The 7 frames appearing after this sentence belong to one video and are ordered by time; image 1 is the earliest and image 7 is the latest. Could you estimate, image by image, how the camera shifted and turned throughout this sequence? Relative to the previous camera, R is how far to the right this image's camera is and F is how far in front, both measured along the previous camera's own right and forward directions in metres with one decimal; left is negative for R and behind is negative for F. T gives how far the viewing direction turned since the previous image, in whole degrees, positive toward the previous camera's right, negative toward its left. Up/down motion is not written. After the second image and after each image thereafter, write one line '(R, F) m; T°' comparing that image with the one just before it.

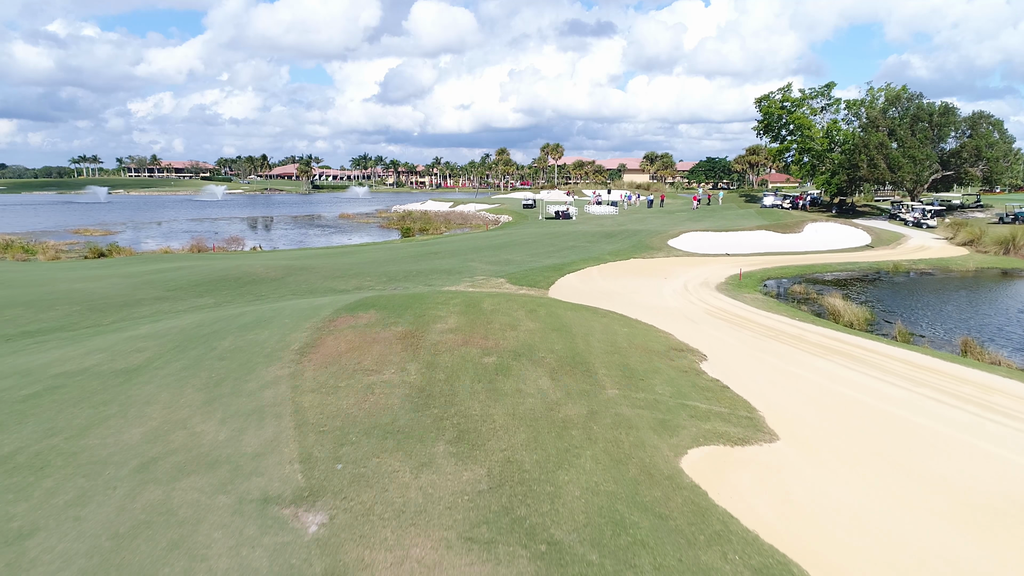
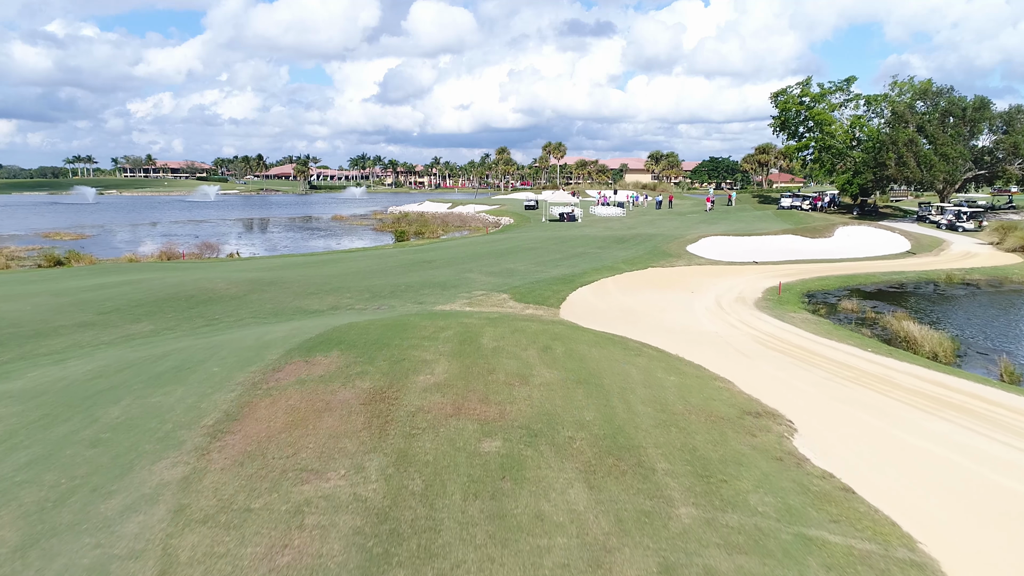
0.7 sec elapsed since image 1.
(-0.2, +3.2) m; 0°
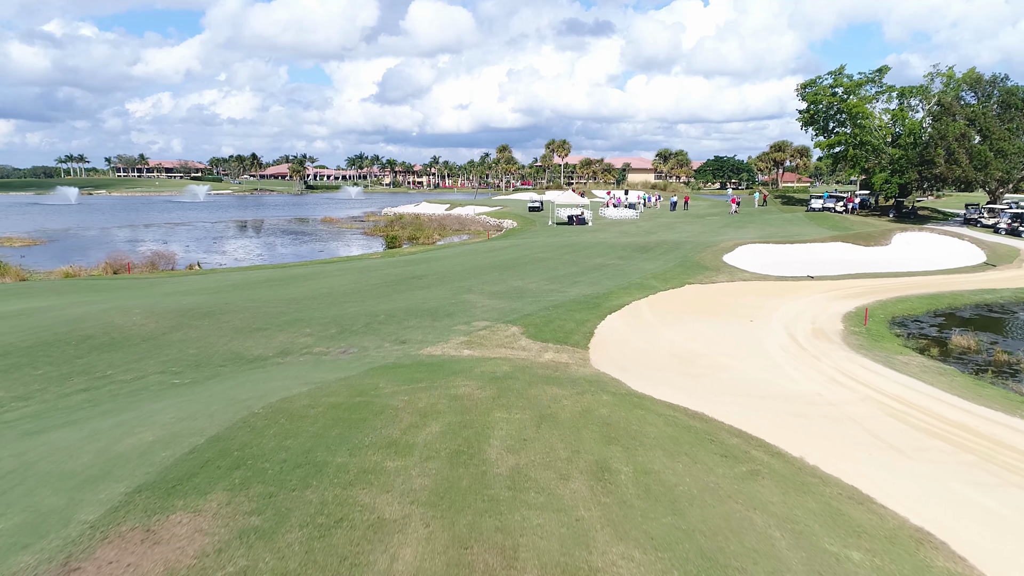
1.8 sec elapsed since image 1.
(-0.3, +4.6) m; 0°
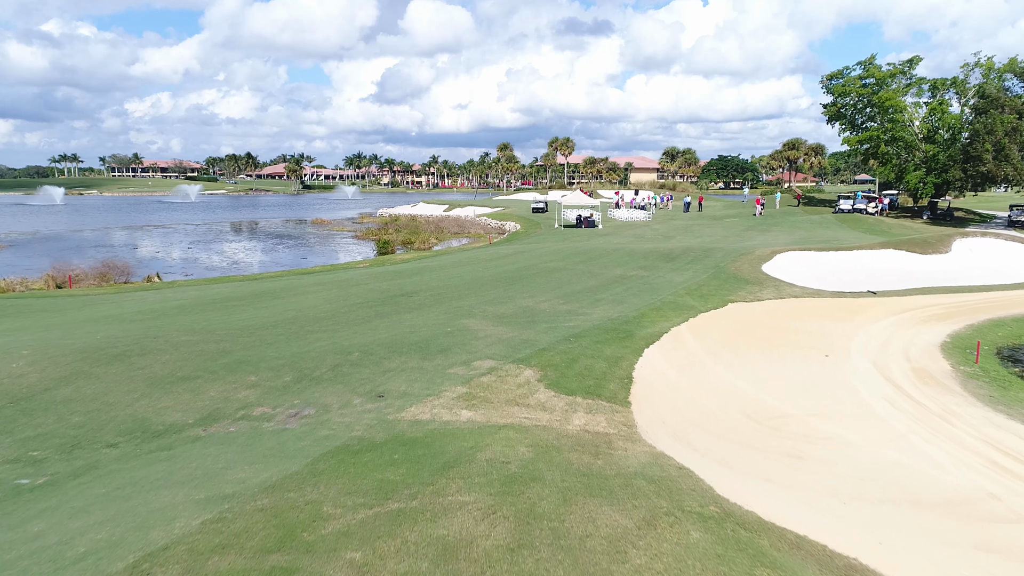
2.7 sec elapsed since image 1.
(-0.3, +3.6) m; 0°
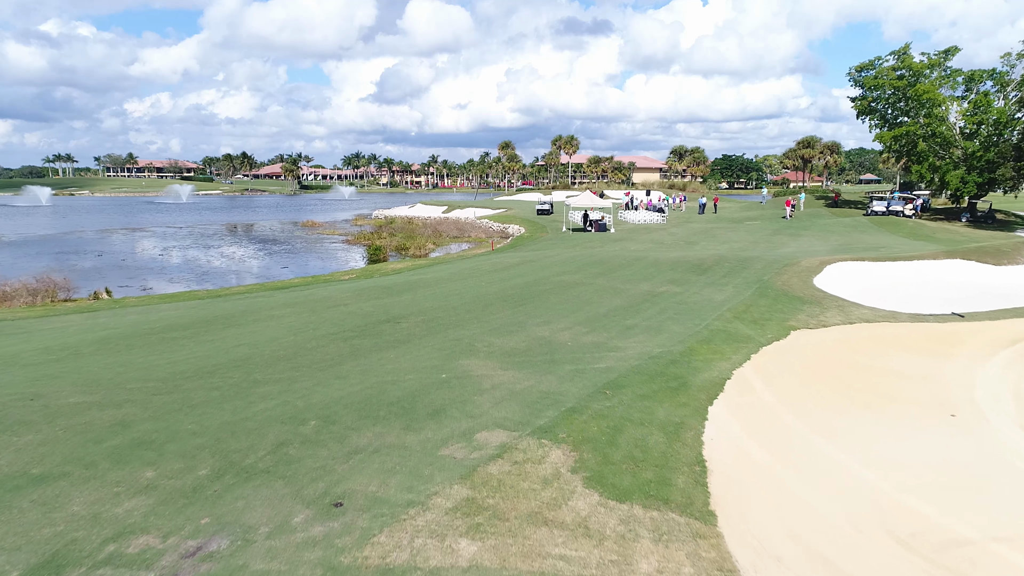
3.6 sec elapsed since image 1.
(-0.3, +3.5) m; 0°
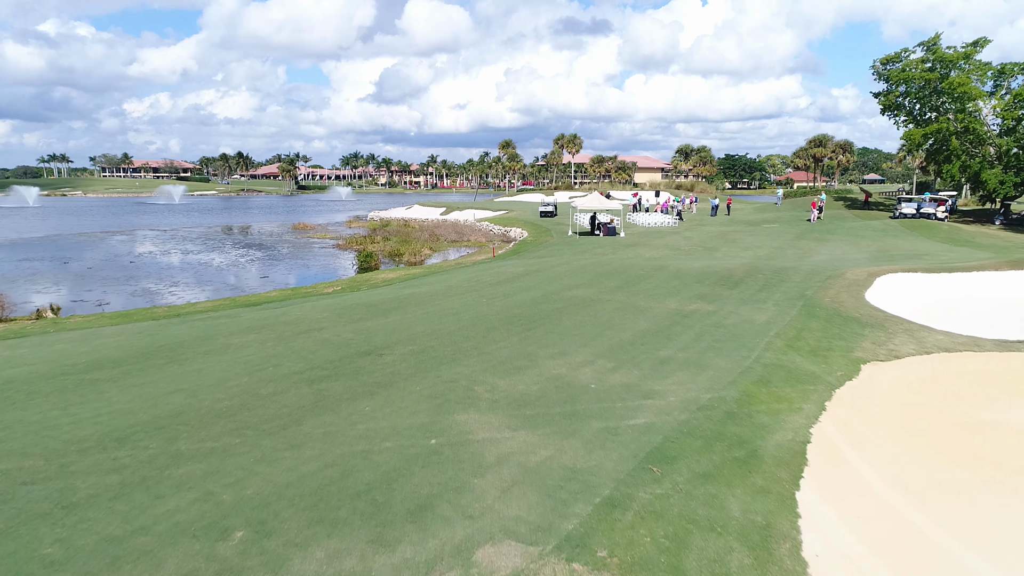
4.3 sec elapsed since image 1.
(-0.2, +2.7) m; 0°
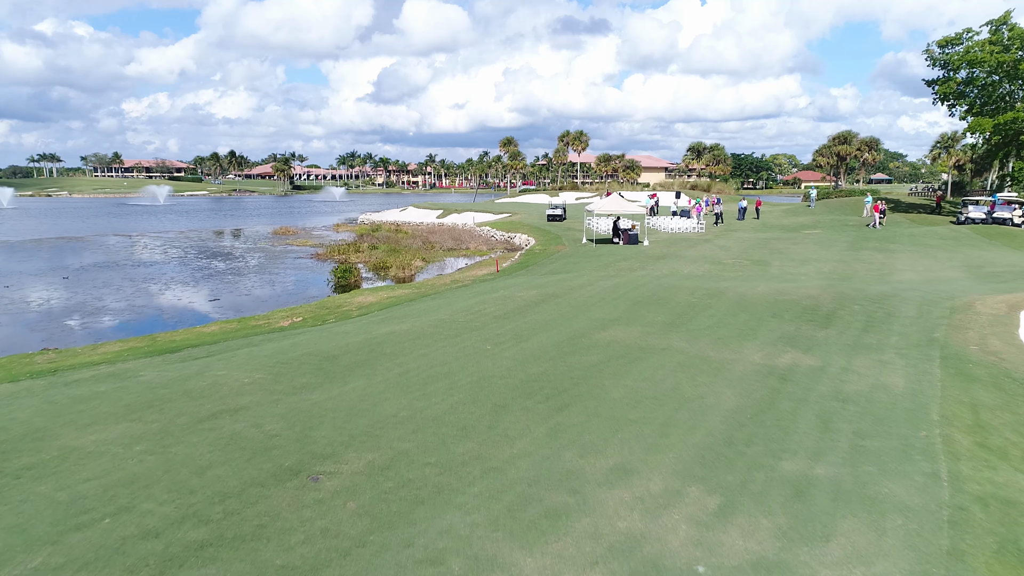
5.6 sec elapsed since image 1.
(-0.4, +5.1) m; 0°
